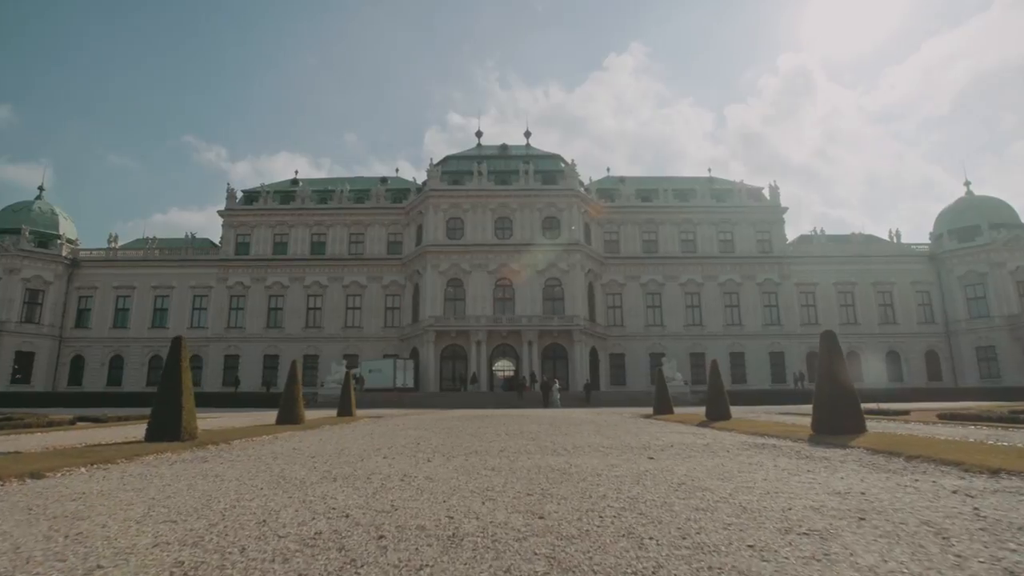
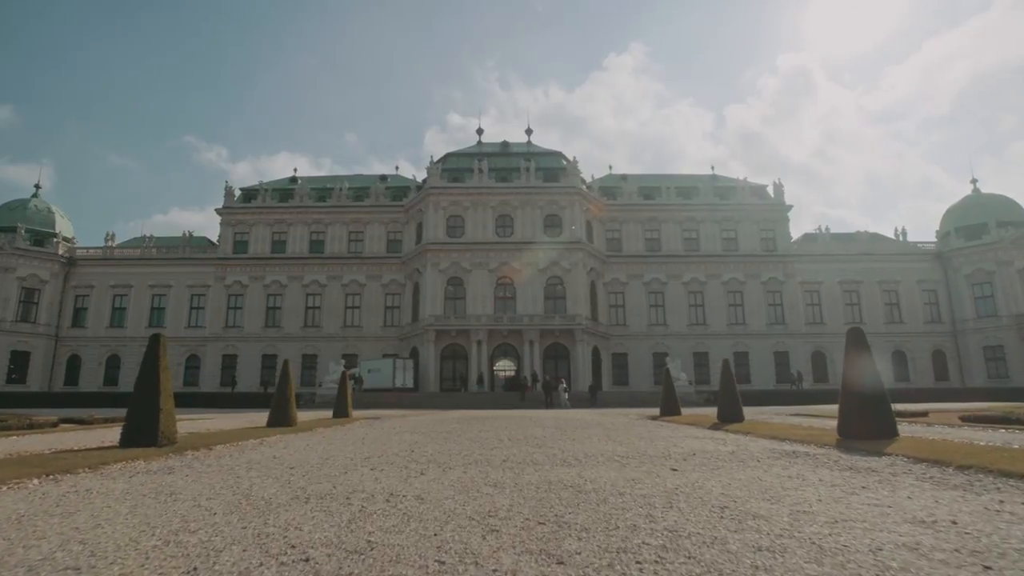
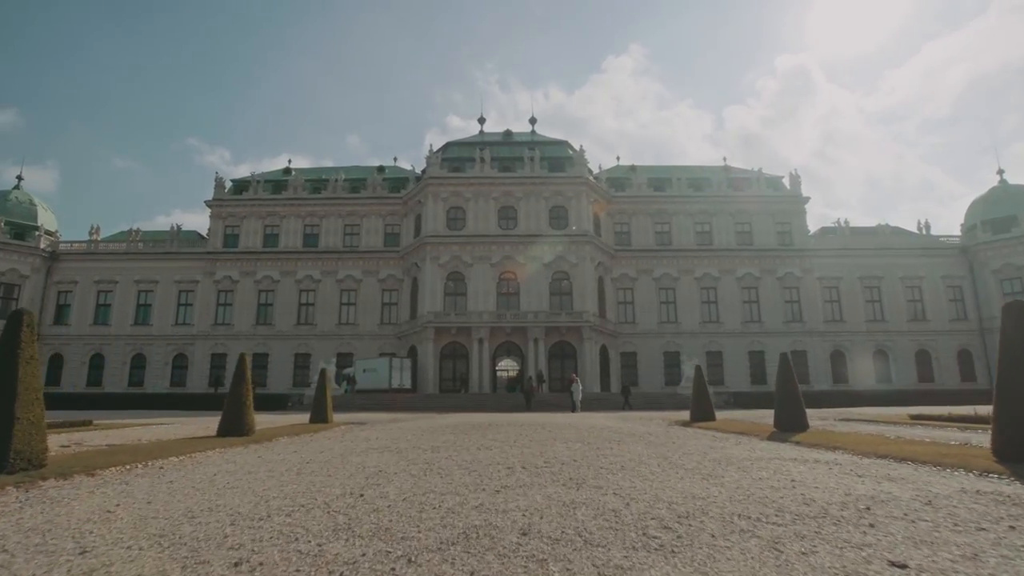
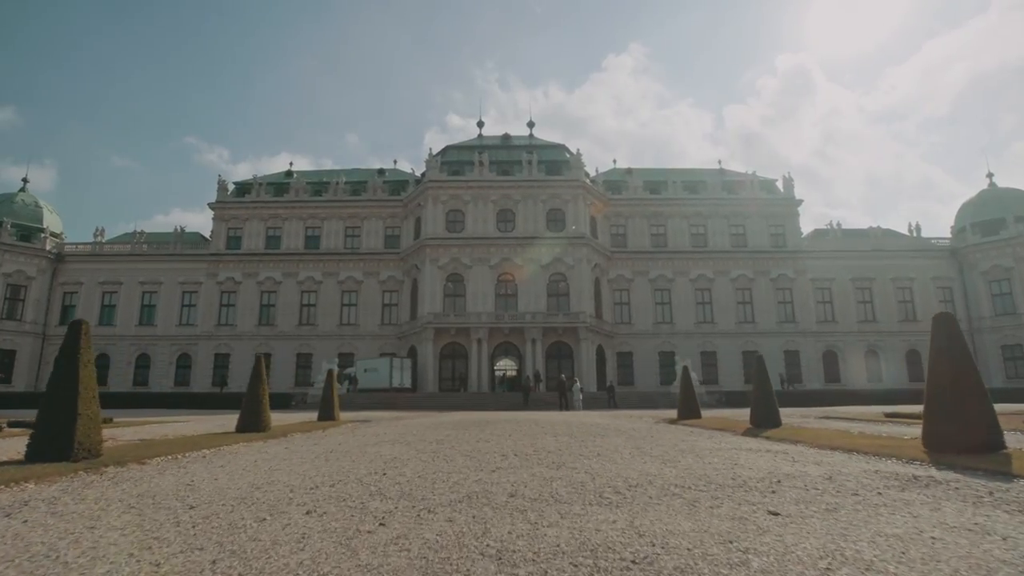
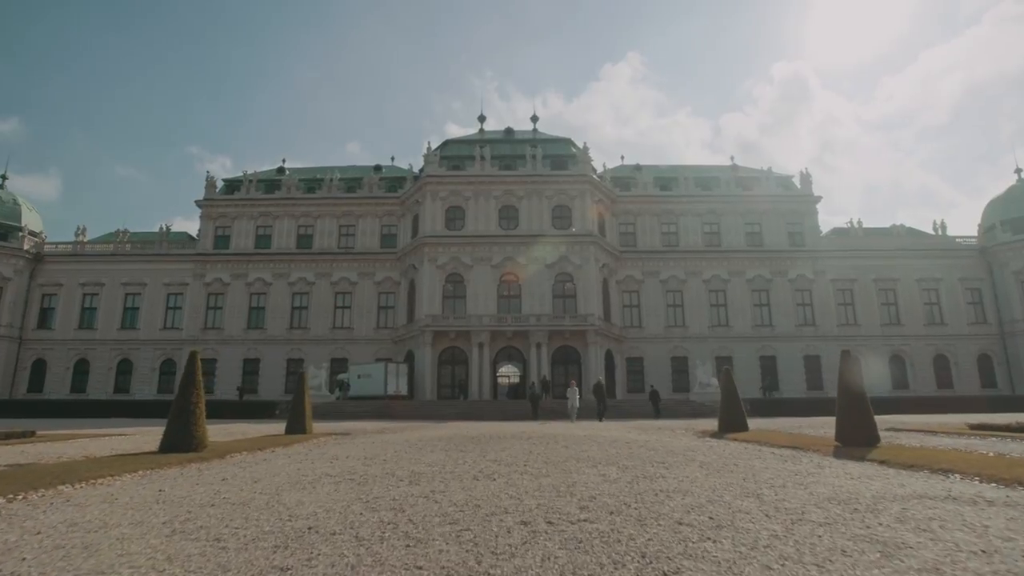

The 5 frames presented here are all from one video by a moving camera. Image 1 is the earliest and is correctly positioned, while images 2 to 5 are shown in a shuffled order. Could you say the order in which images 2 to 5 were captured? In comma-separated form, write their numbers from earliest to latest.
2, 4, 3, 5
